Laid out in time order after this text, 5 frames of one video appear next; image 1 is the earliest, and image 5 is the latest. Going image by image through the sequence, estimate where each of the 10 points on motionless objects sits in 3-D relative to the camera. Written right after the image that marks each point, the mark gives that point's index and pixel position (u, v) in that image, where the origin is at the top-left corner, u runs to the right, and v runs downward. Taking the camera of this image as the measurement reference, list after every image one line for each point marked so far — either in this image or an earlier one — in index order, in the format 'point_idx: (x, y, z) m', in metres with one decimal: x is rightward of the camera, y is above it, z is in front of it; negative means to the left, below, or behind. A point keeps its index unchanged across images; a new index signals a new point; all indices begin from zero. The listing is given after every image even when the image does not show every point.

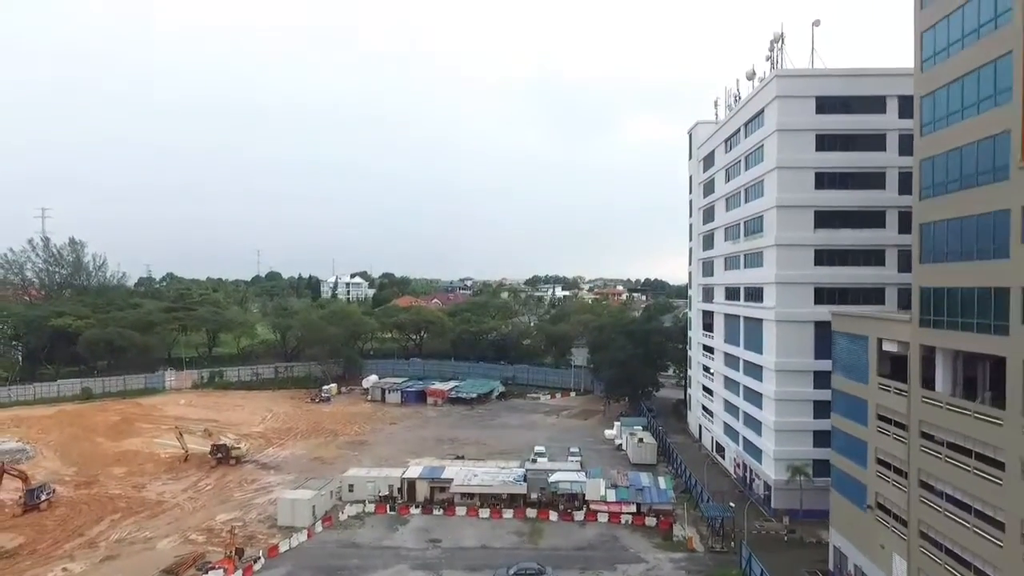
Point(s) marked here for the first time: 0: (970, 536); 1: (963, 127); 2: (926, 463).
0: (+10.8, -5.8, +14.9) m
1: (+11.0, +3.9, +15.4) m
2: (+11.0, -4.6, +16.6) m
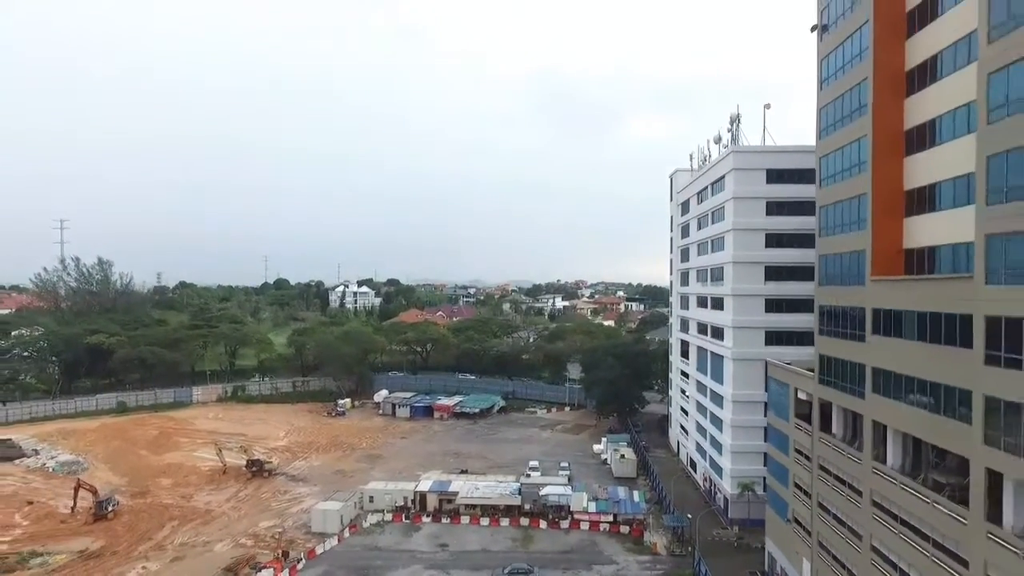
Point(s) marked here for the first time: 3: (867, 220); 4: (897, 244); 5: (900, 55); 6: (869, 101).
0: (+10.6, -8.1, +19.9) m
1: (+10.8, +1.6, +20.5) m
2: (+10.7, -6.9, +21.7) m
3: (+10.6, +2.0, +18.7) m
4: (+11.3, +1.3, +18.2) m
5: (+11.3, +6.7, +18.2) m
6: (+10.6, +5.6, +18.5) m
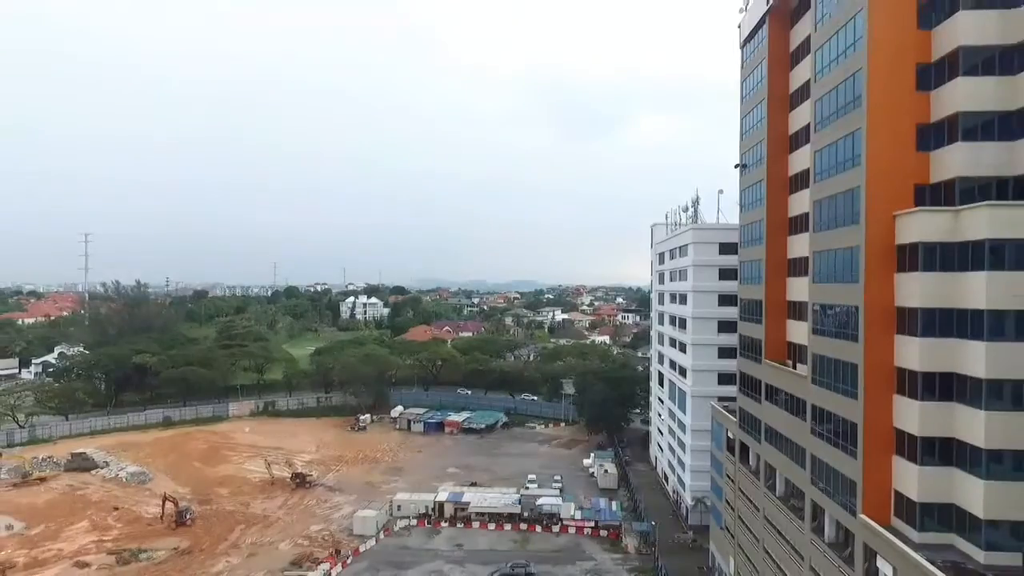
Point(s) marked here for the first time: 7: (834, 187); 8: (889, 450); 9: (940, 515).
0: (+10.6, -11.5, +27.9) m
1: (+10.8, -1.7, +28.4) m
2: (+10.8, -10.3, +29.6) m
3: (+10.7, -1.3, +26.7) m
4: (+11.4, -2.0, +26.1) m
5: (+11.4, +3.4, +26.1) m
6: (+10.7, +2.2, +26.5) m
7: (+10.2, +3.2, +19.8) m
8: (+10.7, -4.6, +17.8) m
9: (+11.3, -6.0, +16.5) m
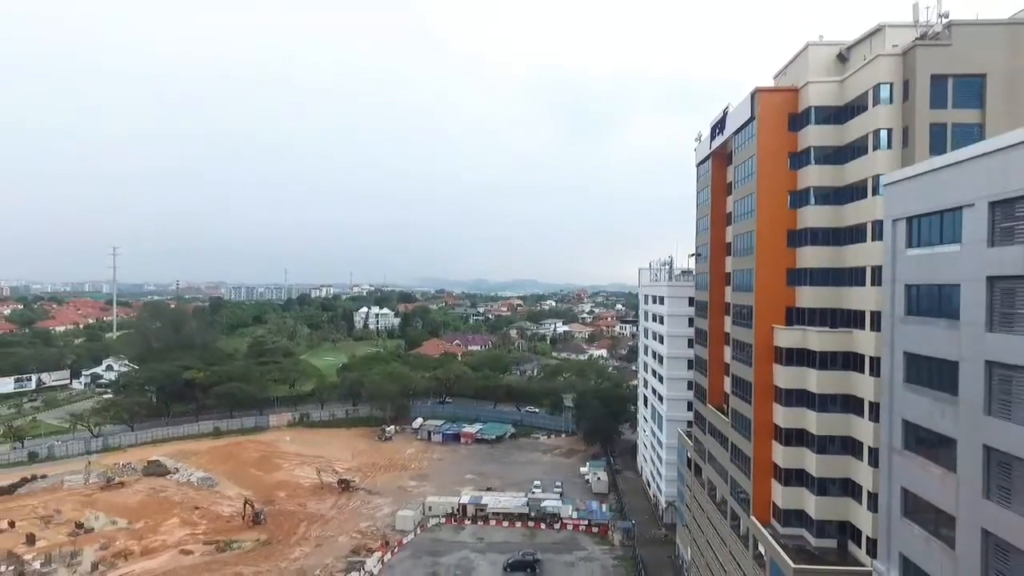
0: (+11.4, -15.2, +38.0) m
1: (+11.6, -5.4, +38.5) m
2: (+11.5, -14.0, +39.7) m
3: (+11.5, -5.0, +36.8) m
4: (+12.2, -5.8, +36.2) m
5: (+12.2, -0.3, +36.2) m
6: (+11.5, -1.5, +36.5) m
7: (+11.0, -0.5, +29.8) m
8: (+11.5, -8.3, +27.9) m
9: (+12.0, -9.7, +26.6) m
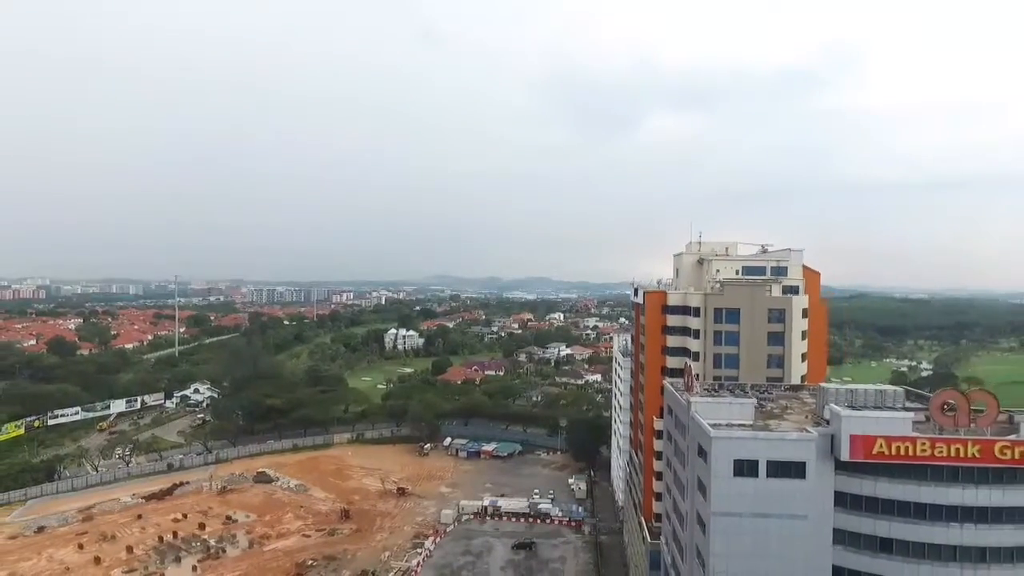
0: (+11.8, -24.2, +62.7) m
1: (+12.1, -14.4, +63.1) m
2: (+12.0, -23.0, +64.4) m
3: (+12.0, -14.1, +61.4) m
4: (+12.6, -14.8, +60.8) m
5: (+12.6, -9.3, +60.8) m
6: (+12.0, -10.5, +61.1) m
7: (+11.4, -9.6, +54.4) m
8: (+11.8, -17.4, +52.5) m
9: (+12.3, -18.8, +51.2) m
